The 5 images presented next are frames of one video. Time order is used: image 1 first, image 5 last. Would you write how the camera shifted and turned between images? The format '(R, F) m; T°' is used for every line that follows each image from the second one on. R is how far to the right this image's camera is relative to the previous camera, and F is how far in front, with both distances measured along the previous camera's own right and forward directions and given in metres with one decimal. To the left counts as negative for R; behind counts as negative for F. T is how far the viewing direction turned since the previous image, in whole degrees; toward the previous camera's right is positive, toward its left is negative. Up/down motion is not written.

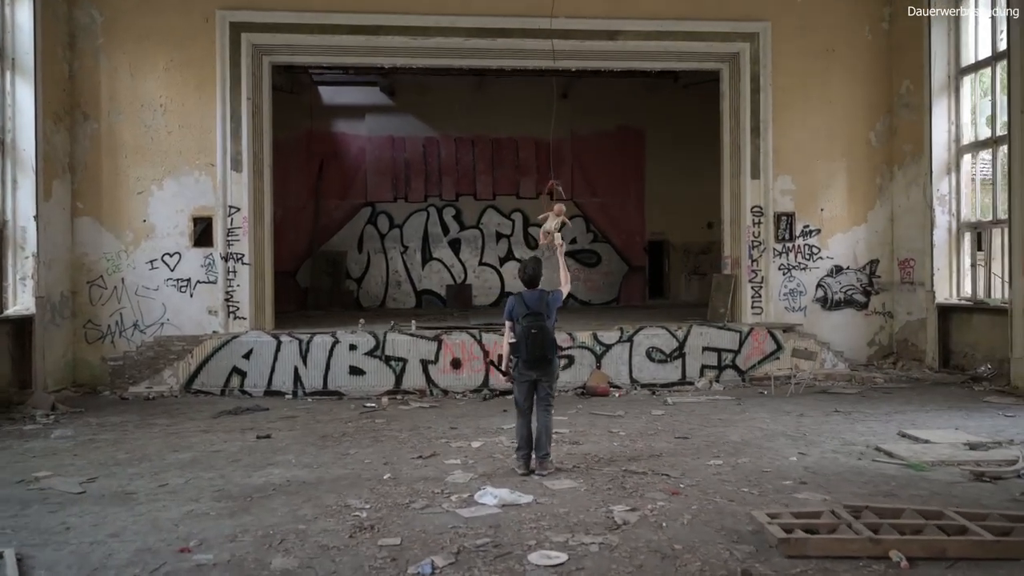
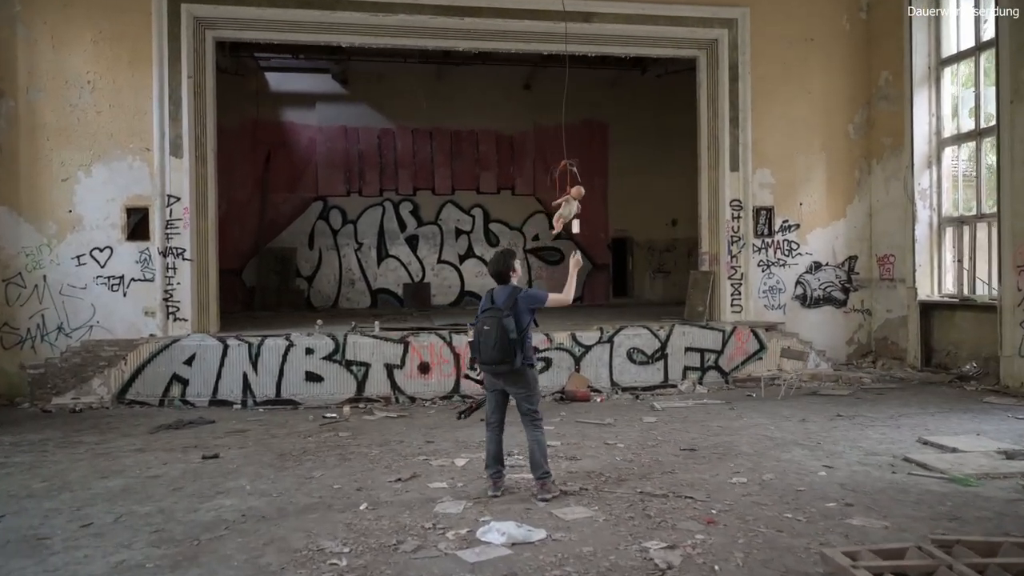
(-0.3, +0.7) m; +4°
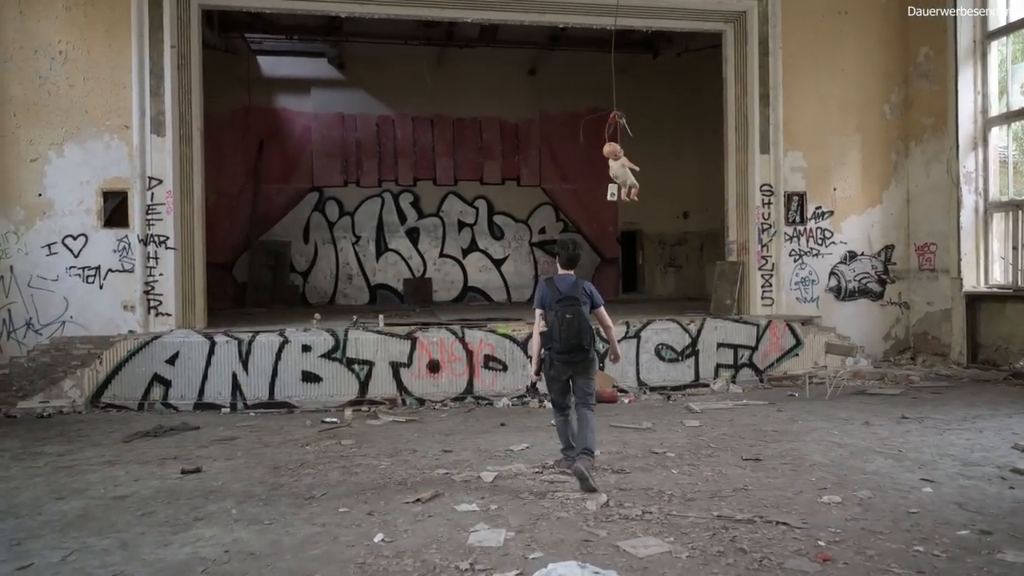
(-0.3, +0.8) m; 0°
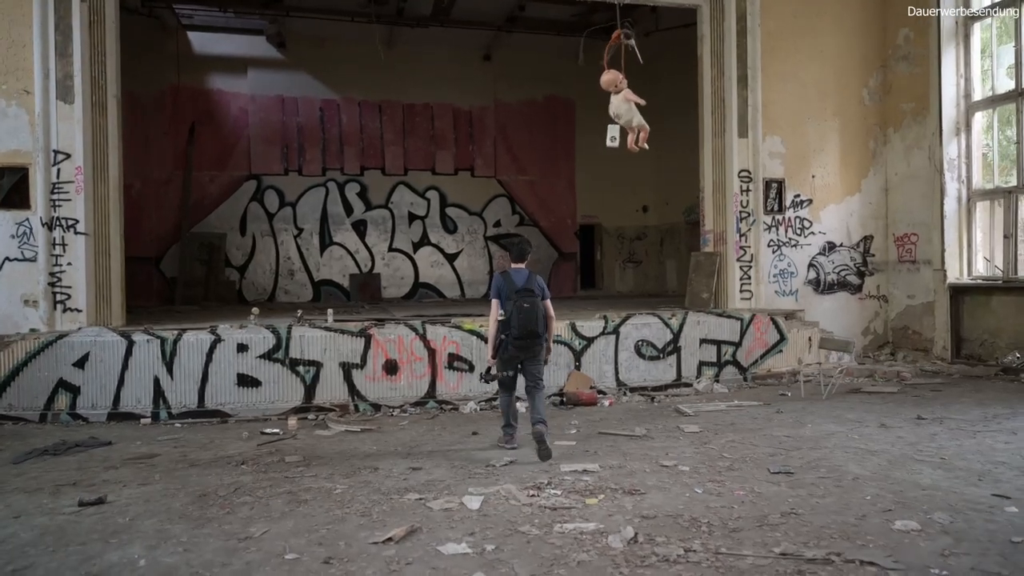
(-0.2, +0.9) m; +5°
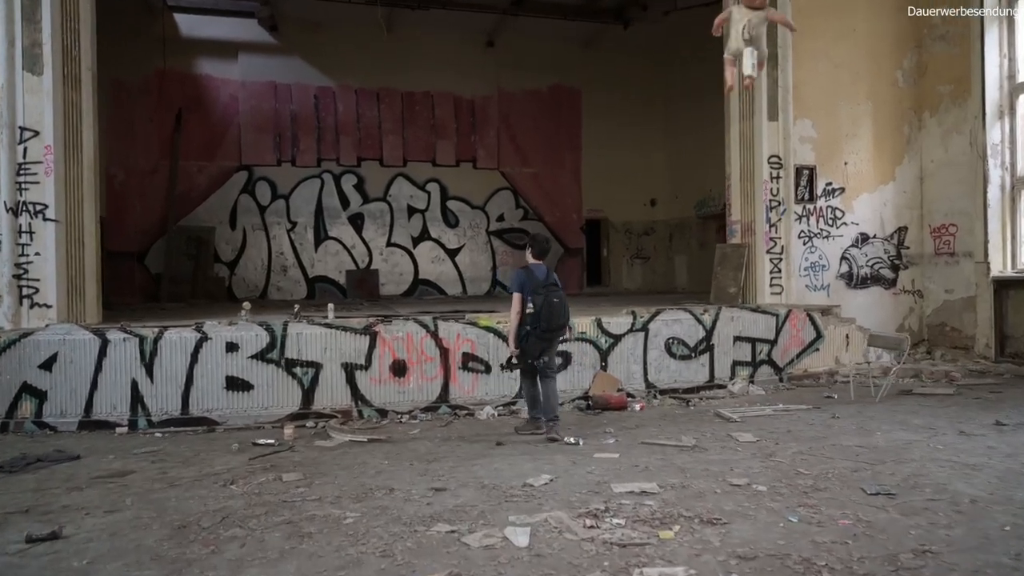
(-0.3, +0.7) m; +1°
